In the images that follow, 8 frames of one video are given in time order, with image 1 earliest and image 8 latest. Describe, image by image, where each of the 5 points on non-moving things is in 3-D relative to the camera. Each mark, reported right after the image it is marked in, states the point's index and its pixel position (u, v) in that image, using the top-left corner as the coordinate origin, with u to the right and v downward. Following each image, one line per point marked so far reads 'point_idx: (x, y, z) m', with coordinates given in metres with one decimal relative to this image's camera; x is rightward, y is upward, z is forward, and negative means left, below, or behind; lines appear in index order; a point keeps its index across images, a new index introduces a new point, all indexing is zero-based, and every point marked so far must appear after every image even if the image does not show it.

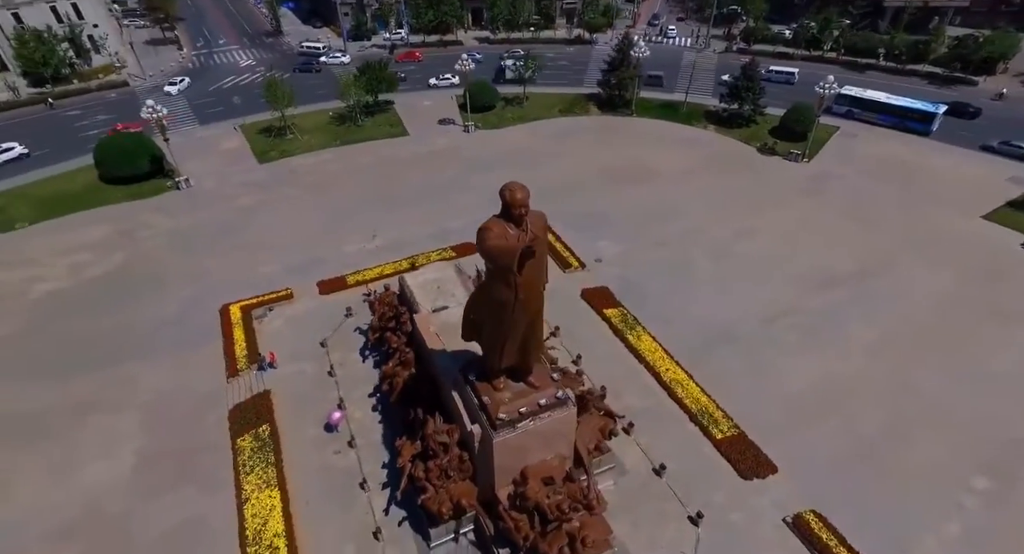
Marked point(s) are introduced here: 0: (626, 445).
0: (+3.1, -4.6, +14.4) m
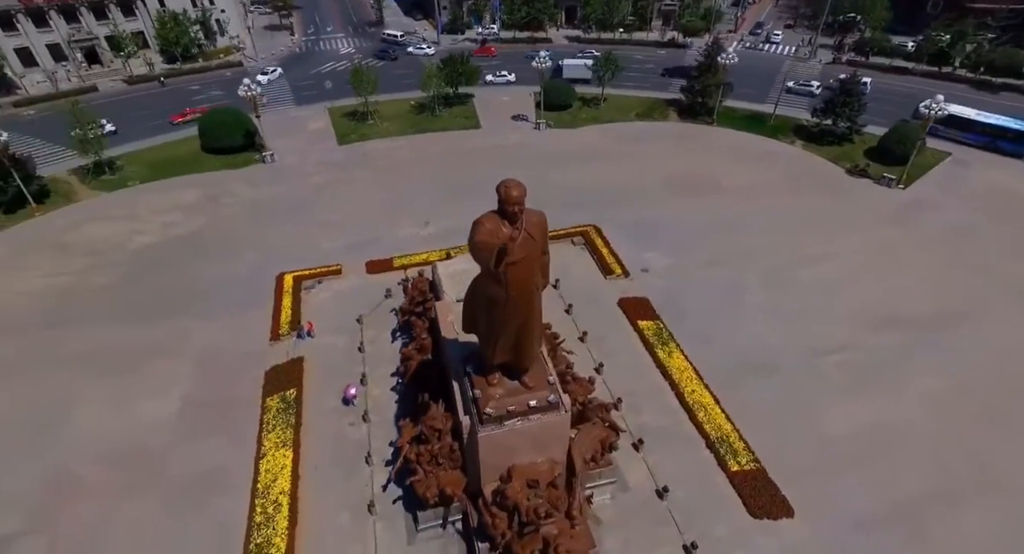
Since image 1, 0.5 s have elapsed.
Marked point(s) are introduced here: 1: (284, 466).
0: (+3.2, -4.9, +13.9) m
1: (-6.2, -5.1, +14.1) m
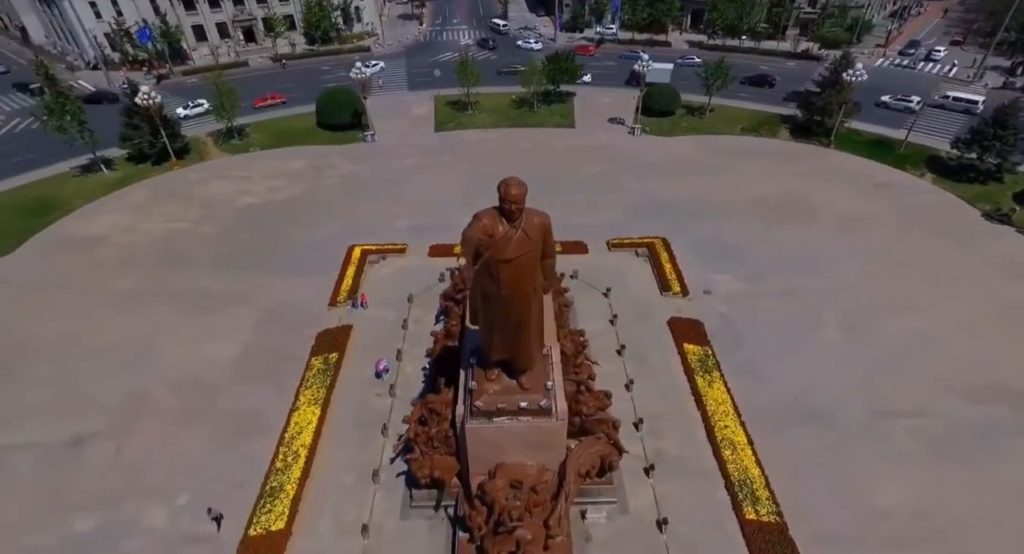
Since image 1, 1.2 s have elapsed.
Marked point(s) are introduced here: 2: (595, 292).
0: (+3.2, -5.3, +13.3) m
1: (-5.9, -4.2, +15.2) m
2: (+3.1, -0.6, +19.6) m
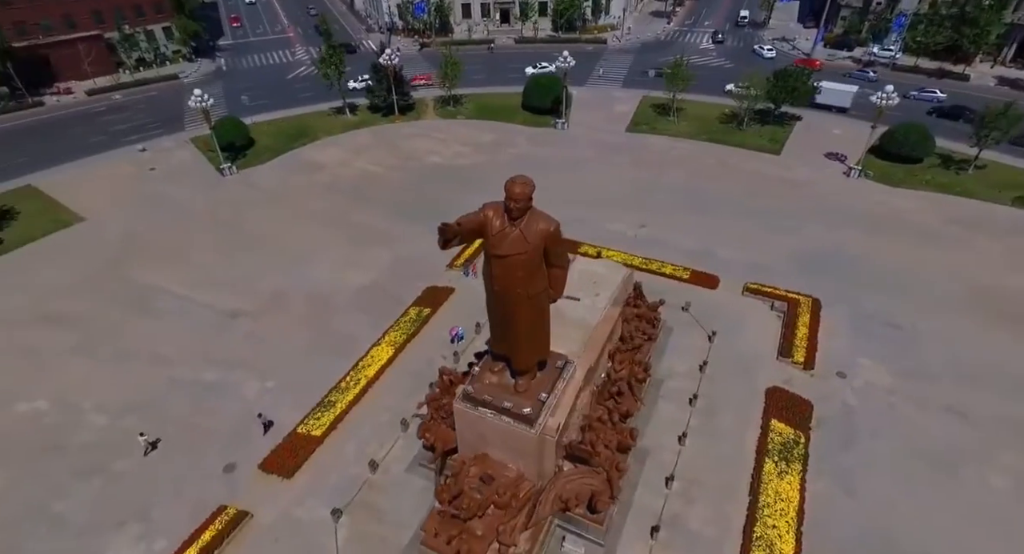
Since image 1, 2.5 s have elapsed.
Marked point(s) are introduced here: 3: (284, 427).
0: (+2.9, -6.1, +12.1) m
1: (-4.3, -2.6, +17.0) m
2: (+6.3, -1.8, +17.8) m
3: (-6.6, -4.4, +15.4) m
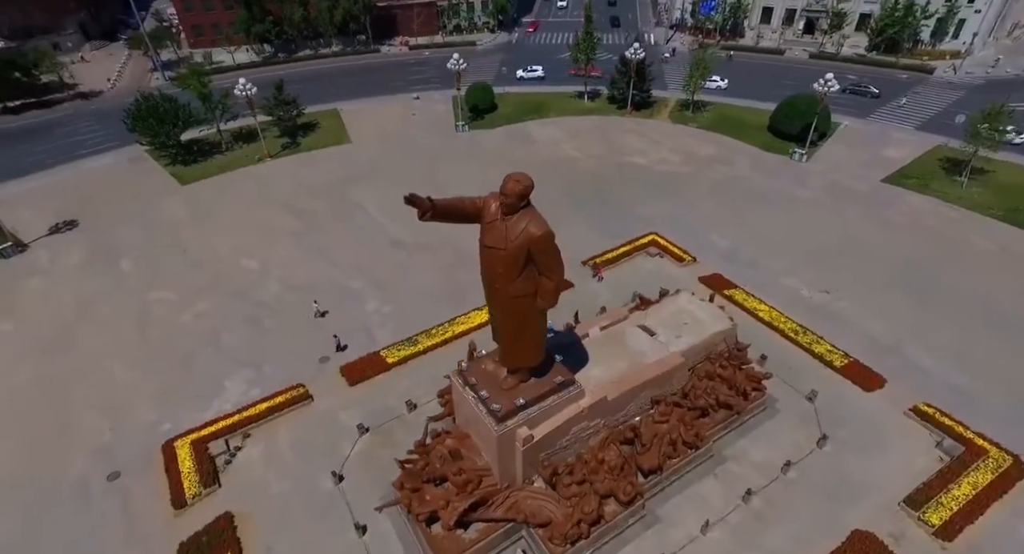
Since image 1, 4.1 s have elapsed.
0: (+1.6, -6.8, +11.1) m
1: (-1.4, -1.5, +18.2) m
2: (+8.2, -4.2, +14.4) m
3: (-4.6, -2.4, +17.9) m
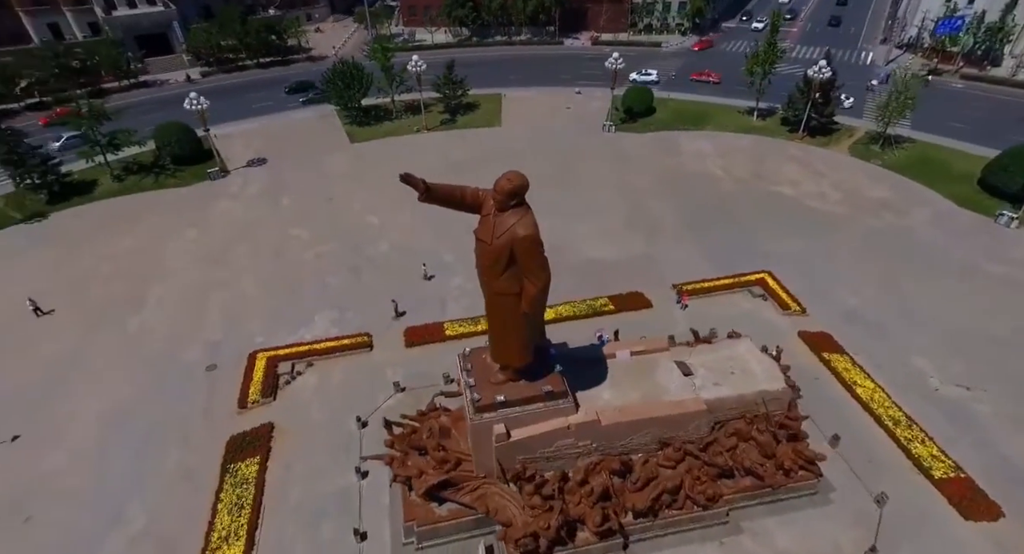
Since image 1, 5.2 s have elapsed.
0: (+0.4, -7.0, +10.9) m
1: (+0.8, -1.4, +18.4) m
2: (+8.1, -5.9, +12.1) m
3: (-2.5, -1.5, +19.0) m
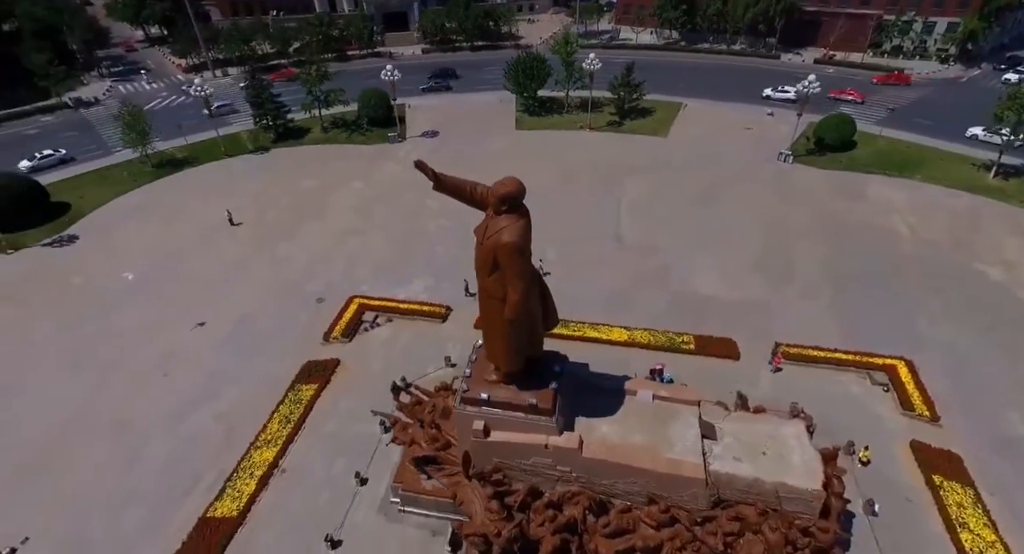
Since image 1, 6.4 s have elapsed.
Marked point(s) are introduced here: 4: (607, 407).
0: (-0.9, -7.0, +11.0) m
1: (+3.2, -1.9, +17.7) m
2: (+6.8, -7.8, +9.7) m
3: (+0.3, -1.3, +19.4) m
4: (+2.1, -2.8, +11.6) m
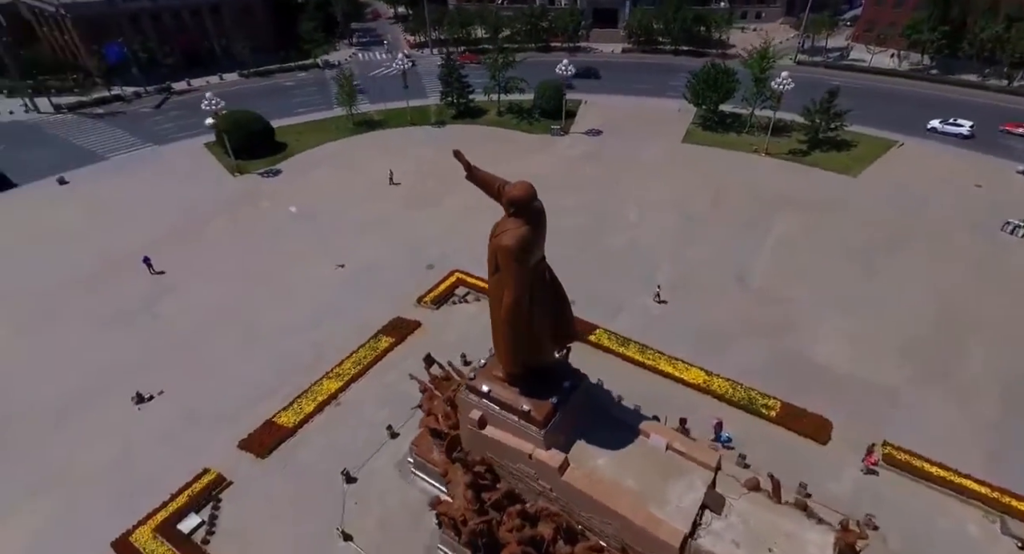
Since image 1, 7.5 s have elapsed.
0: (-1.8, -6.7, +11.5) m
1: (+5.3, -2.9, +16.4) m
2: (+4.7, -9.3, +7.9) m
3: (+3.3, -1.7, +18.9) m
4: (+2.1, -3.4, +10.9) m
